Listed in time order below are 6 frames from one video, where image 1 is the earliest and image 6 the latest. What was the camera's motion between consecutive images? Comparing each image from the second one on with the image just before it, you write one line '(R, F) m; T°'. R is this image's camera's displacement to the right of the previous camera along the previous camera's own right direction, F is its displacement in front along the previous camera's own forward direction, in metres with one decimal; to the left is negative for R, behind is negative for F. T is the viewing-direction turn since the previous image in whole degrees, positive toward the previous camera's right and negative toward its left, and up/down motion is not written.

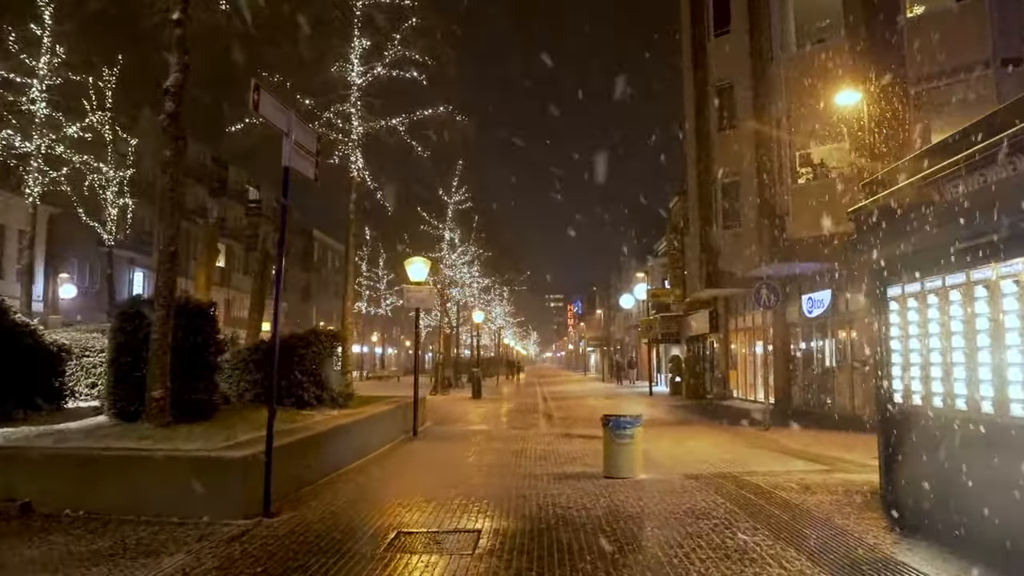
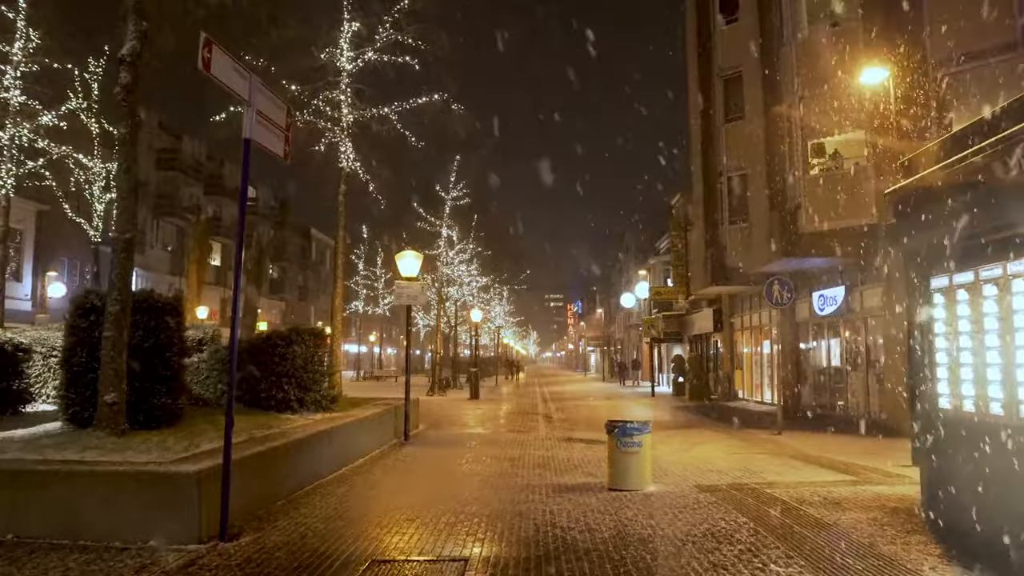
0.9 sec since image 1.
(+0.1, +1.0) m; 0°
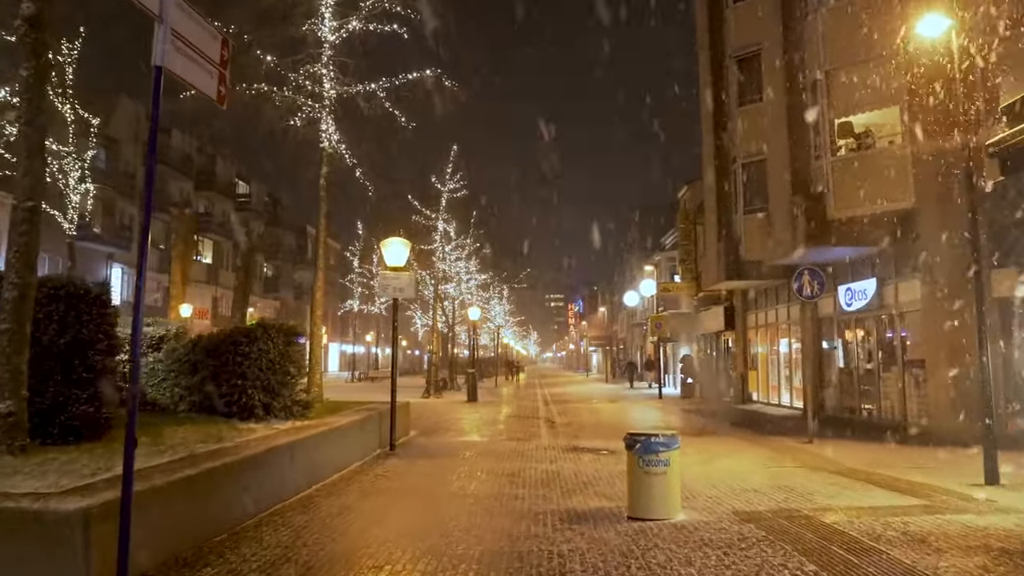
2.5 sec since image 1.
(0.0, +1.7) m; 0°
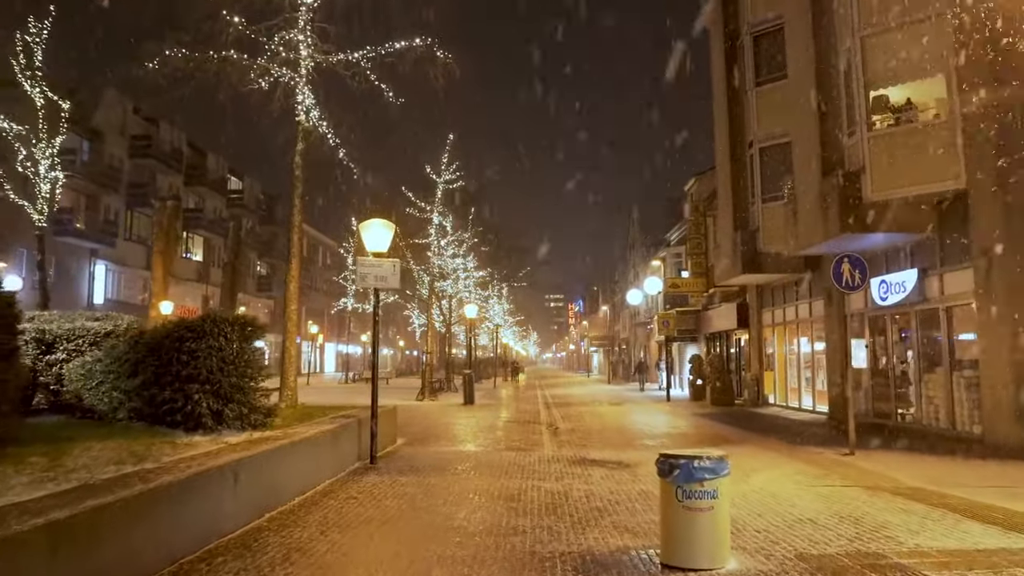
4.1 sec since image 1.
(0.0, +1.9) m; 0°
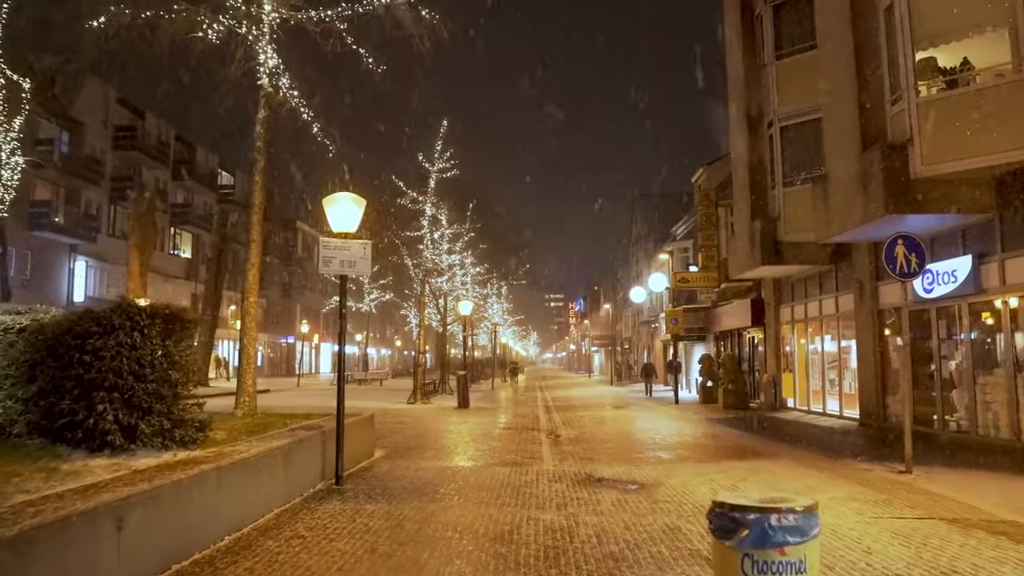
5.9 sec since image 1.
(+0.1, +2.0) m; 0°
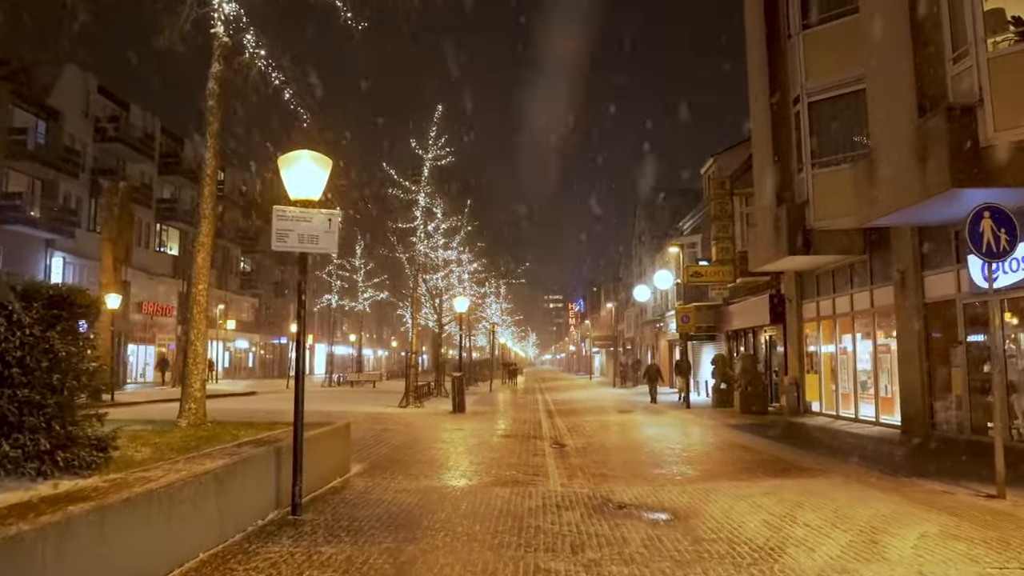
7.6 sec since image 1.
(0.0, +2.0) m; 0°
